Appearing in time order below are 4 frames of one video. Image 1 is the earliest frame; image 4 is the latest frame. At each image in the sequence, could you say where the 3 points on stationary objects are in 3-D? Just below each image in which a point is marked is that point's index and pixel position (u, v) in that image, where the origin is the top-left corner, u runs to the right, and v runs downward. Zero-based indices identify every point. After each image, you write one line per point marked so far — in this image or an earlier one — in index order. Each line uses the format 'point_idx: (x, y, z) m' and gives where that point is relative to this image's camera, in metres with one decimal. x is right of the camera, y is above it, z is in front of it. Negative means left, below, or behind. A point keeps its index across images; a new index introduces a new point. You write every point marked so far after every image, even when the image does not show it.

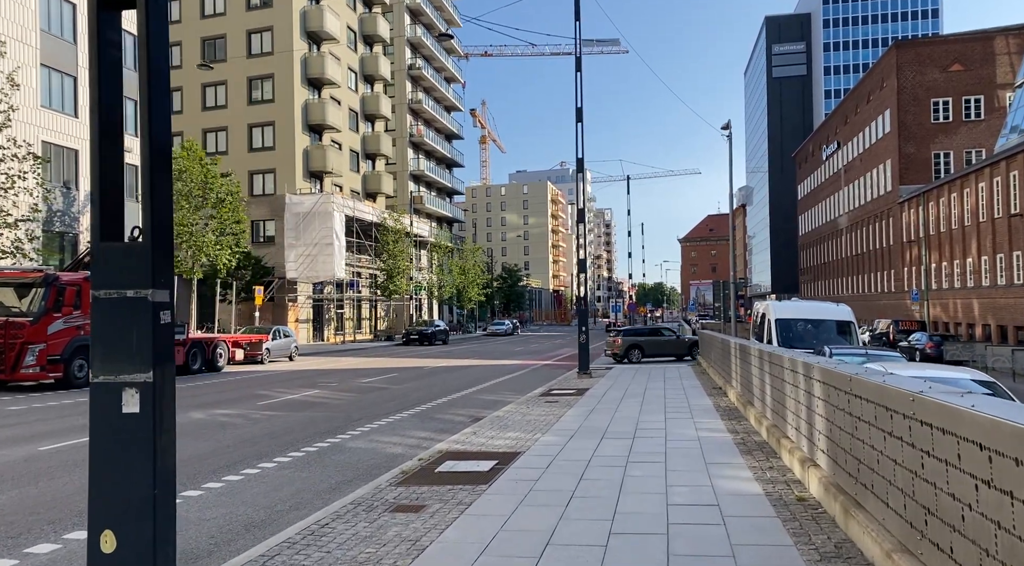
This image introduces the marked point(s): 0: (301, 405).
0: (-4.7, -2.7, +16.1) m
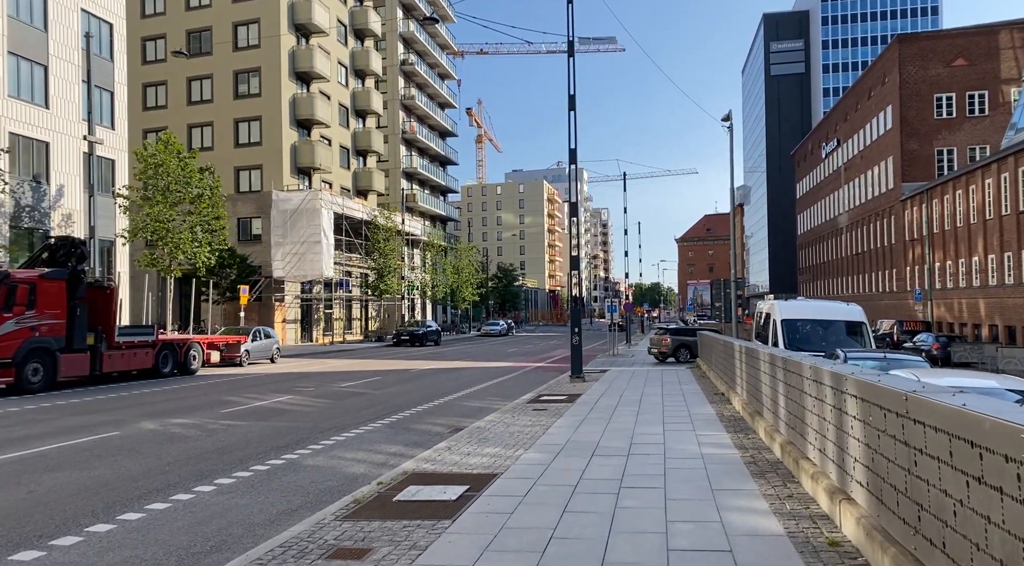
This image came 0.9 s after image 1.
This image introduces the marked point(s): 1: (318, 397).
0: (-5.0, -2.7, +14.8) m
1: (-4.7, -2.8, +17.6) m
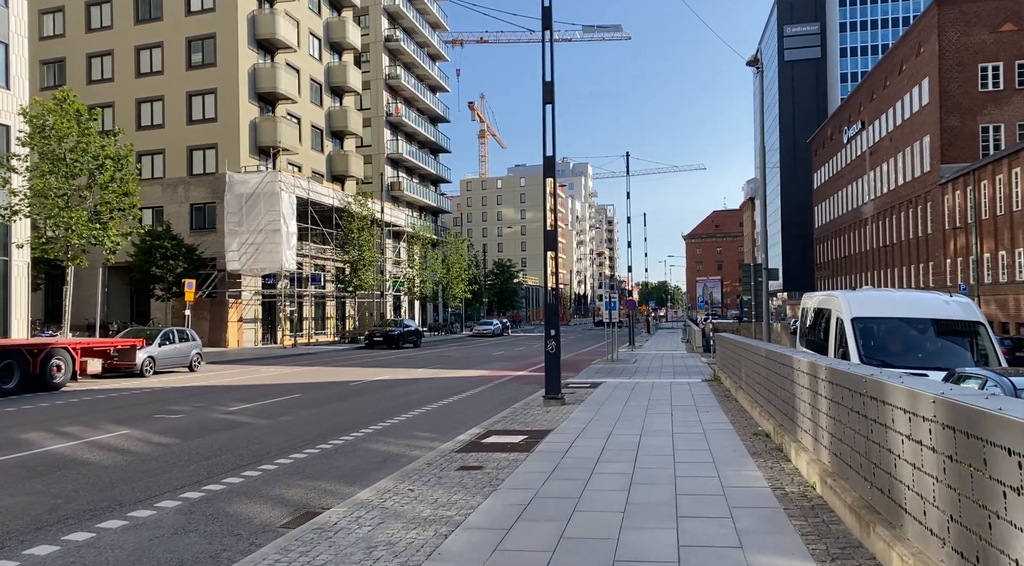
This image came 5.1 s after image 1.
0: (-6.1, -2.4, +9.3) m
1: (-5.7, -2.5, +12.0) m
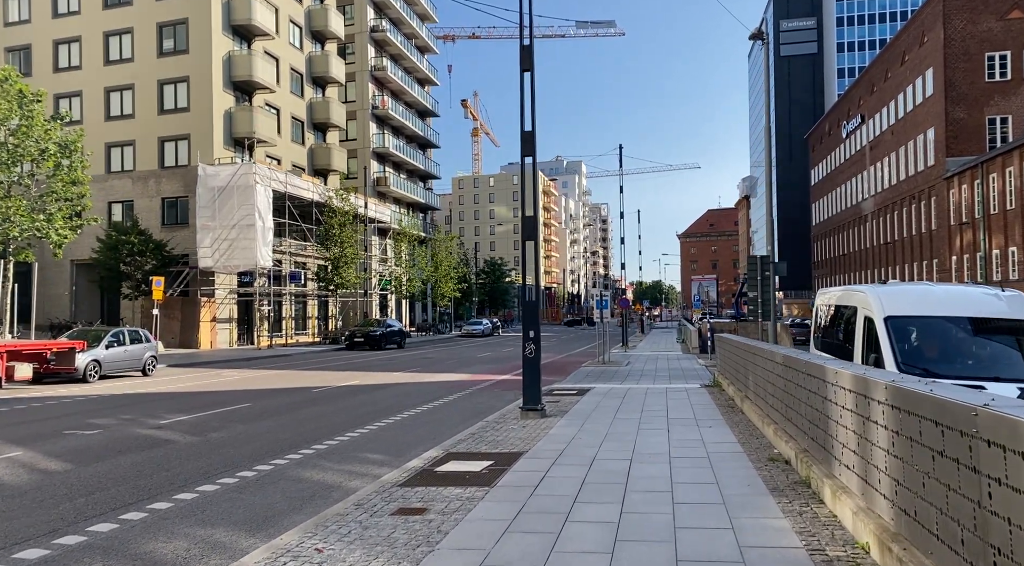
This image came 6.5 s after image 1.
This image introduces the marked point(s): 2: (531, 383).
0: (-6.5, -2.3, +7.3) m
1: (-6.2, -2.4, +10.0) m
2: (+0.4, -1.7, +12.8) m
